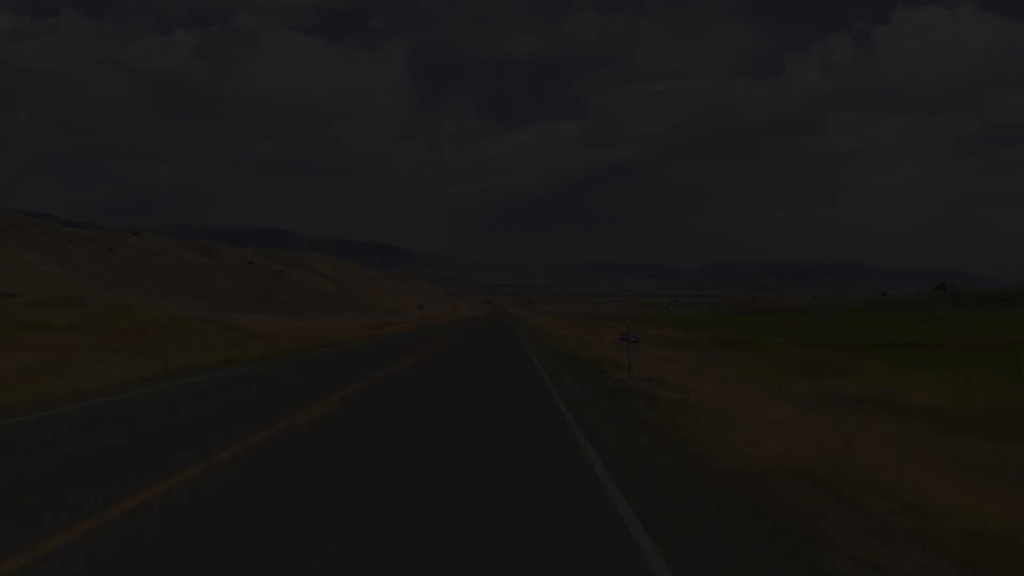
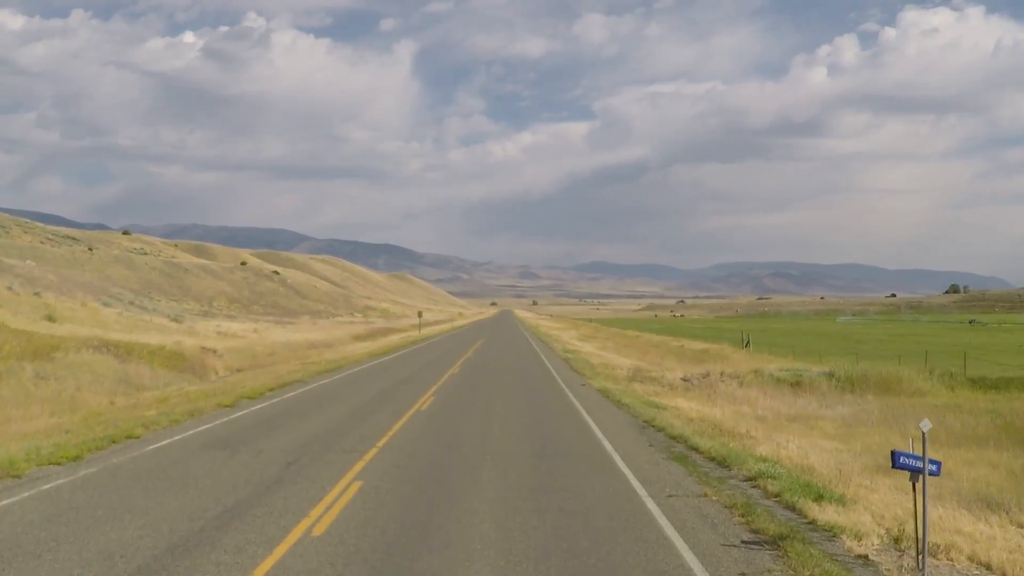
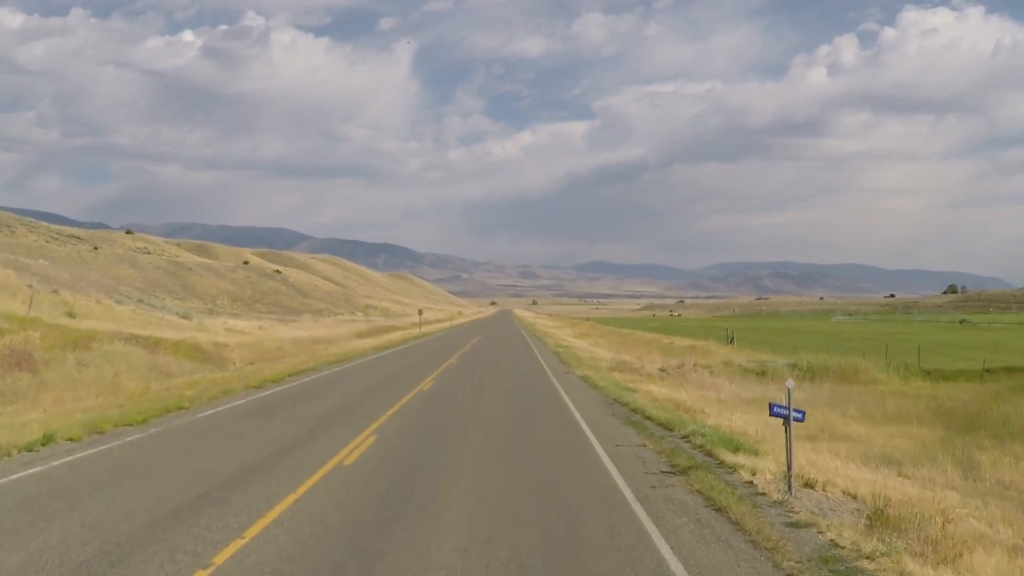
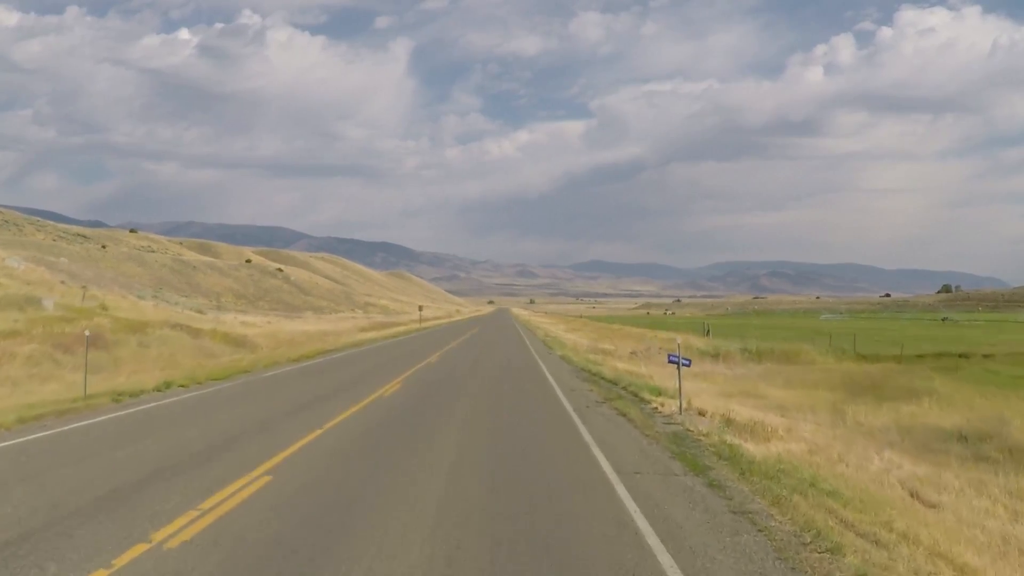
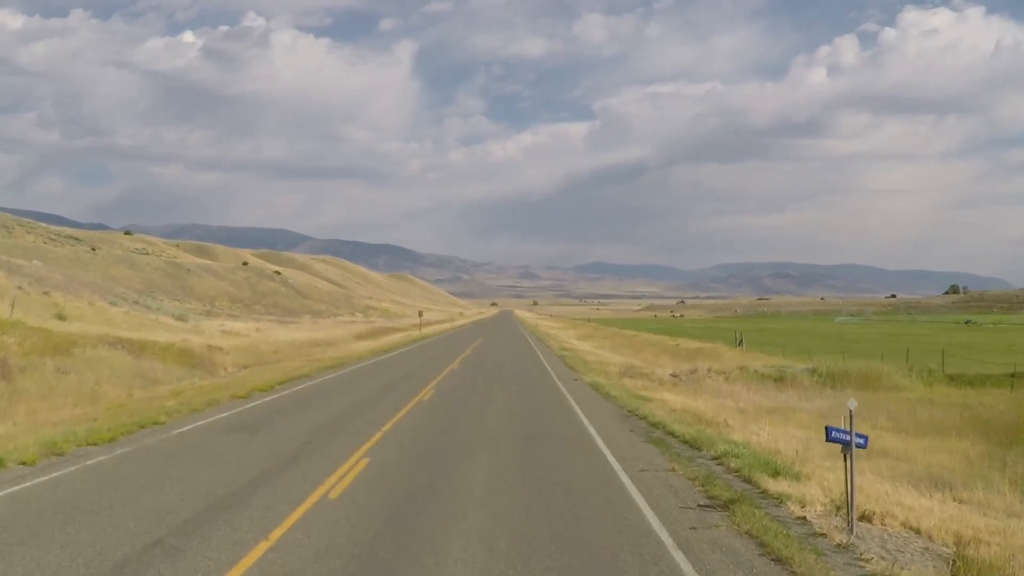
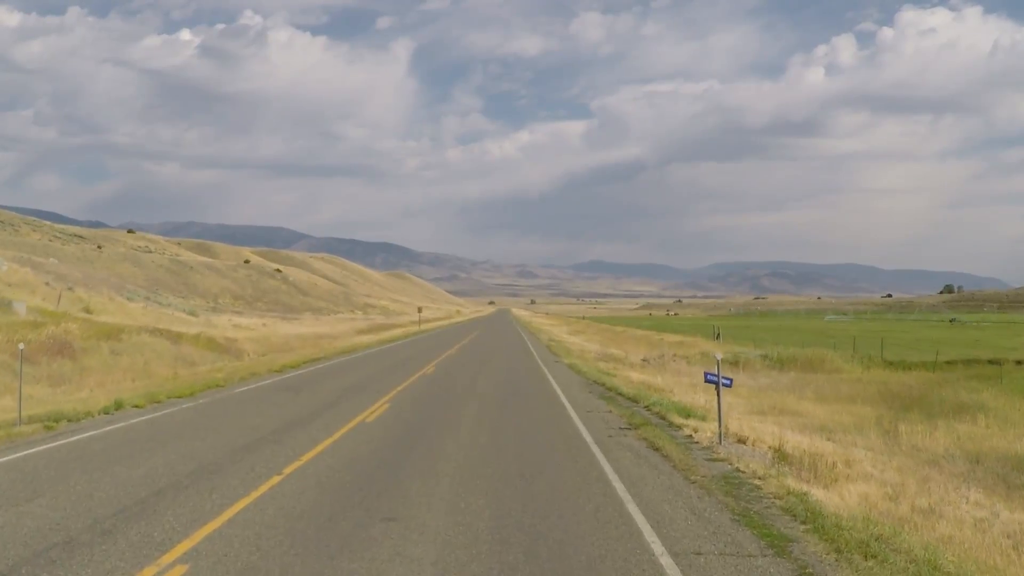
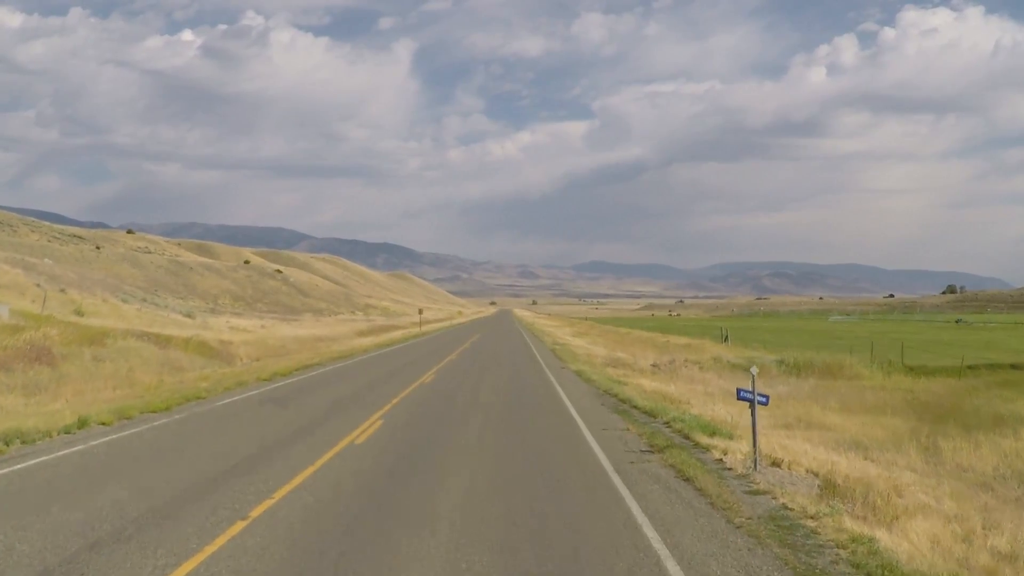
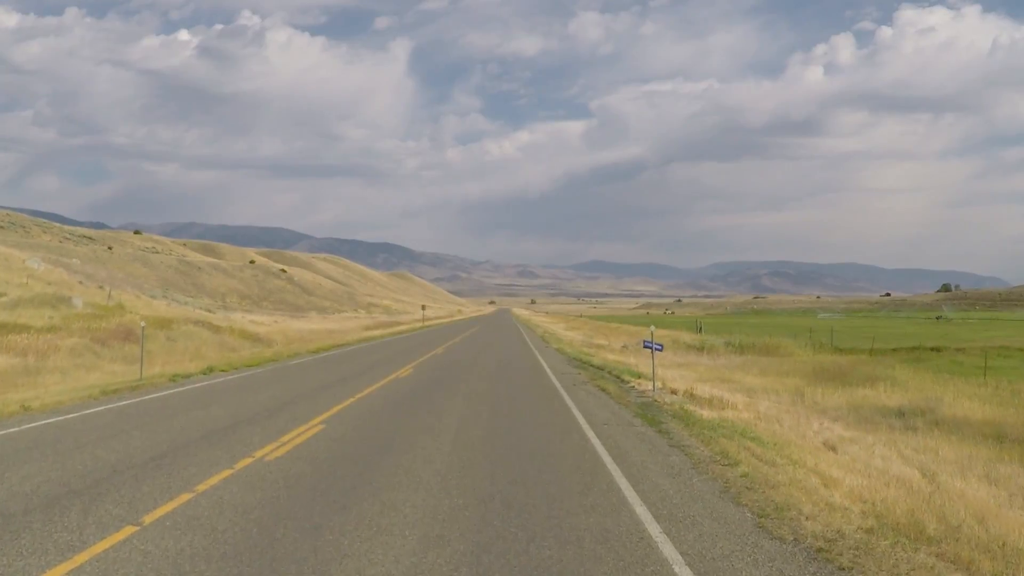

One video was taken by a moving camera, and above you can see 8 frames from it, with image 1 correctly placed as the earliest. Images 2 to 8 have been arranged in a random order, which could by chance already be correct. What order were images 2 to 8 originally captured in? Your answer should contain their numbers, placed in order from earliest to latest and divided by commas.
8, 4, 6, 7, 3, 5, 2
